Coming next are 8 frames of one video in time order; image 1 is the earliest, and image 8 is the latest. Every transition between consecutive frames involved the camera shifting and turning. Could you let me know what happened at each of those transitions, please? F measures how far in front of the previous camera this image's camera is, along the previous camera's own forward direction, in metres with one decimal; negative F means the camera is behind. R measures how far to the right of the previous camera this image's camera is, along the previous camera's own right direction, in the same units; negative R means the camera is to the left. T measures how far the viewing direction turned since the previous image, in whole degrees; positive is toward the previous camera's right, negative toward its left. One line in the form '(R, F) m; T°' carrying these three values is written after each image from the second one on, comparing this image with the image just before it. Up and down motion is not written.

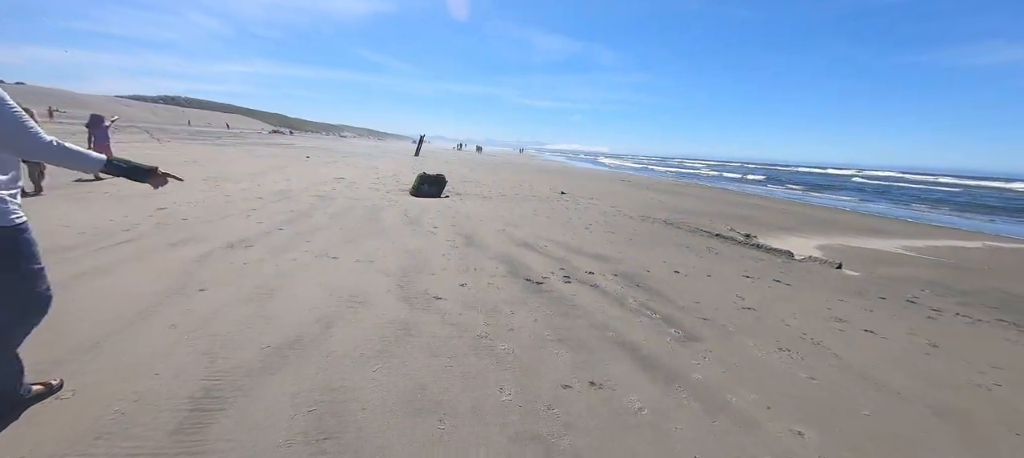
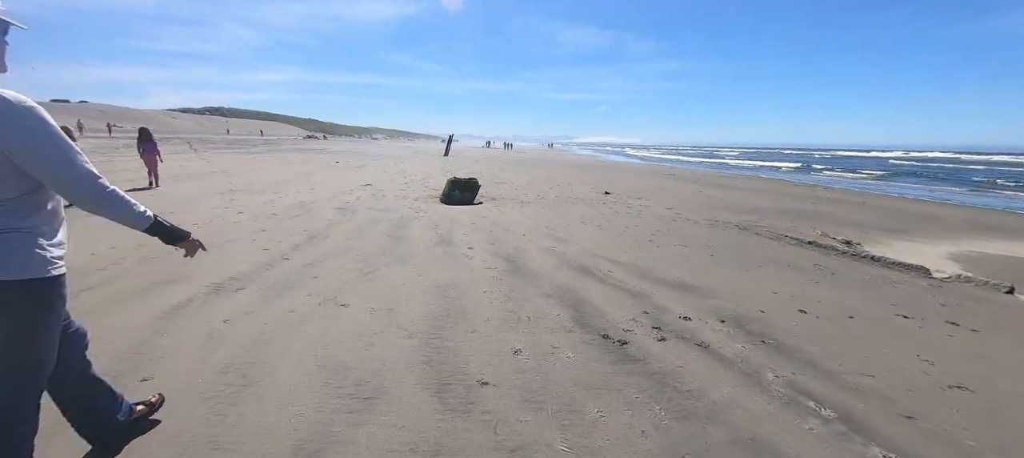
(-0.3, +1.2) m; -4°
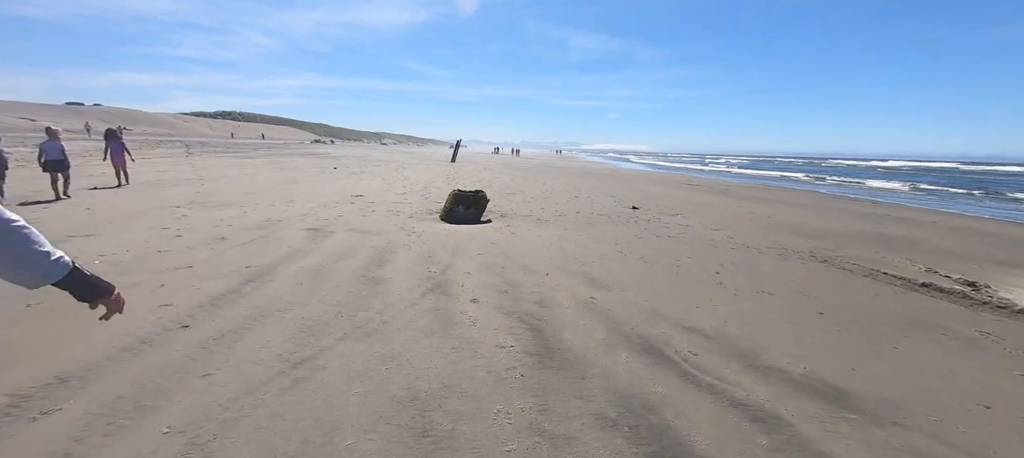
(-0.1, +1.7) m; -1°
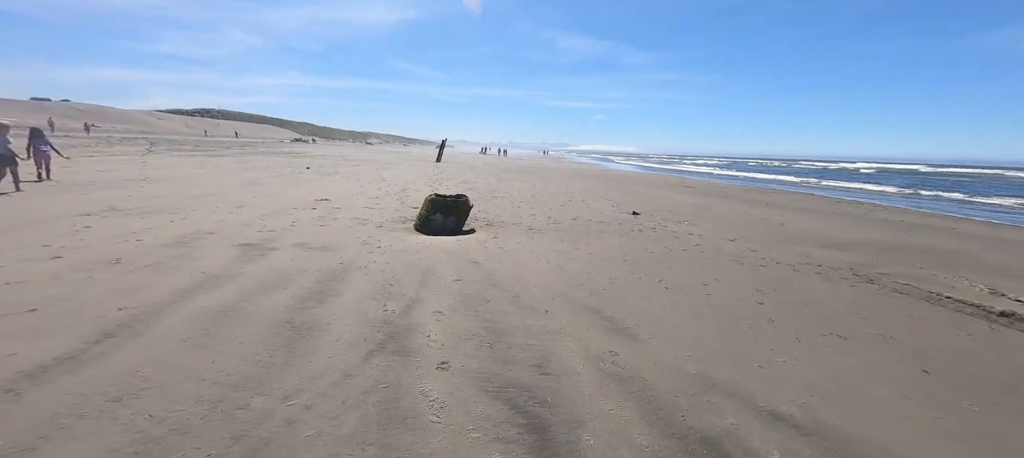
(0.0, +1.2) m; +2°
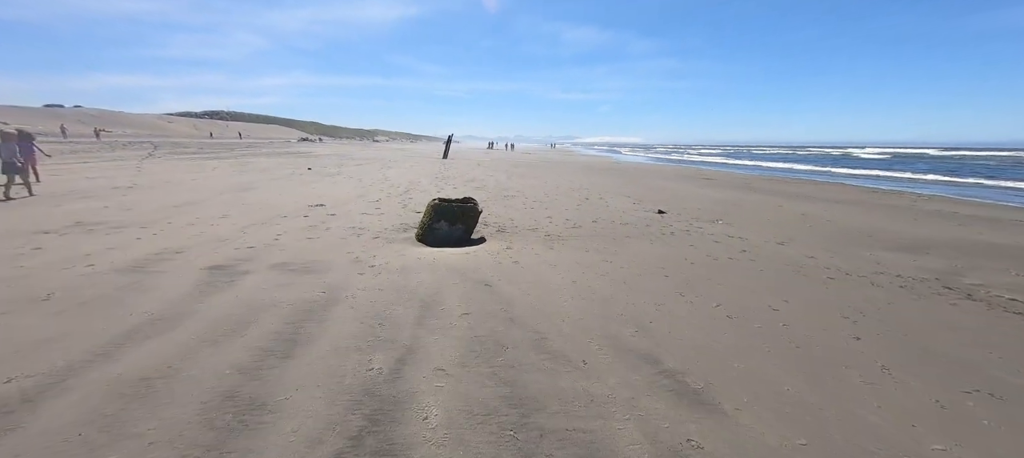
(-0.1, +0.9) m; -1°
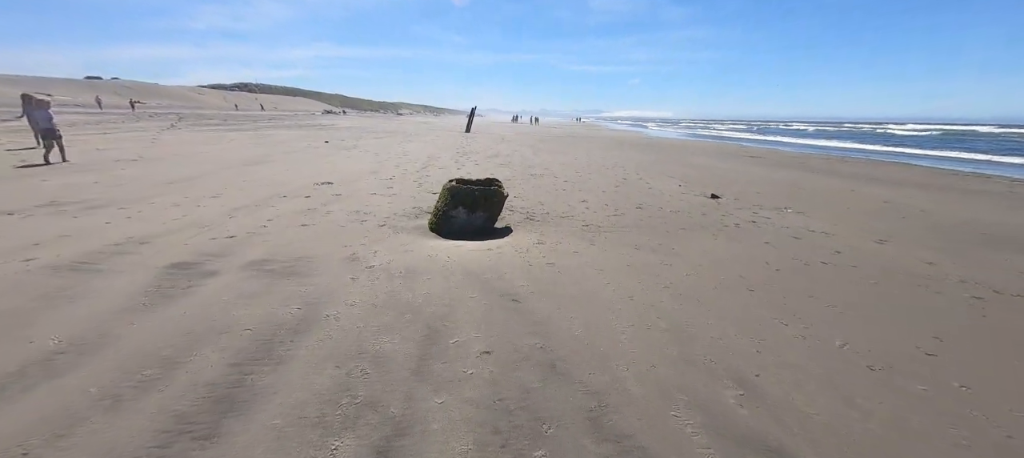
(-0.1, +1.1) m; -3°
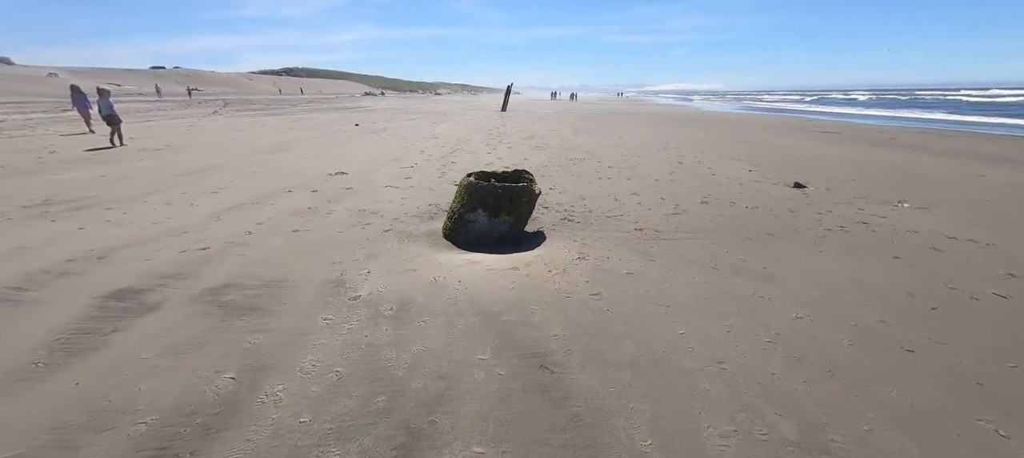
(+0.1, +1.0) m; -5°
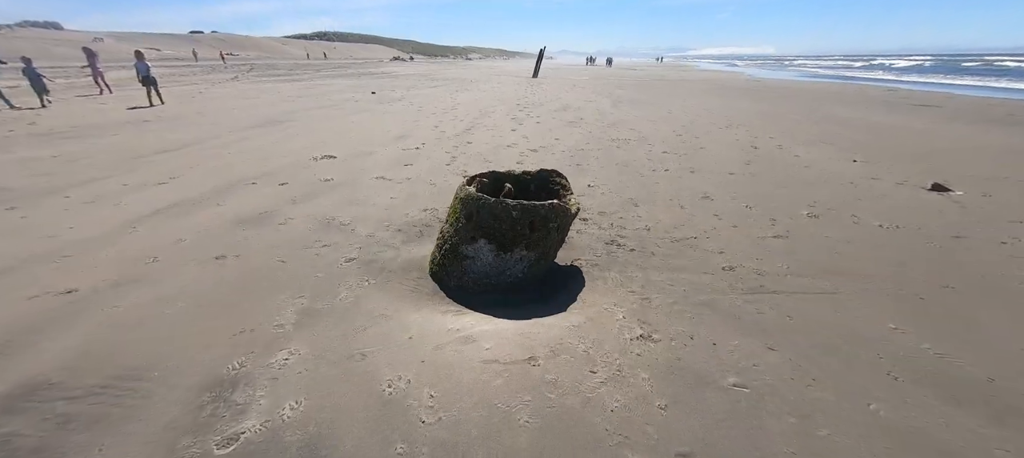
(0.0, +1.4) m; -4°
